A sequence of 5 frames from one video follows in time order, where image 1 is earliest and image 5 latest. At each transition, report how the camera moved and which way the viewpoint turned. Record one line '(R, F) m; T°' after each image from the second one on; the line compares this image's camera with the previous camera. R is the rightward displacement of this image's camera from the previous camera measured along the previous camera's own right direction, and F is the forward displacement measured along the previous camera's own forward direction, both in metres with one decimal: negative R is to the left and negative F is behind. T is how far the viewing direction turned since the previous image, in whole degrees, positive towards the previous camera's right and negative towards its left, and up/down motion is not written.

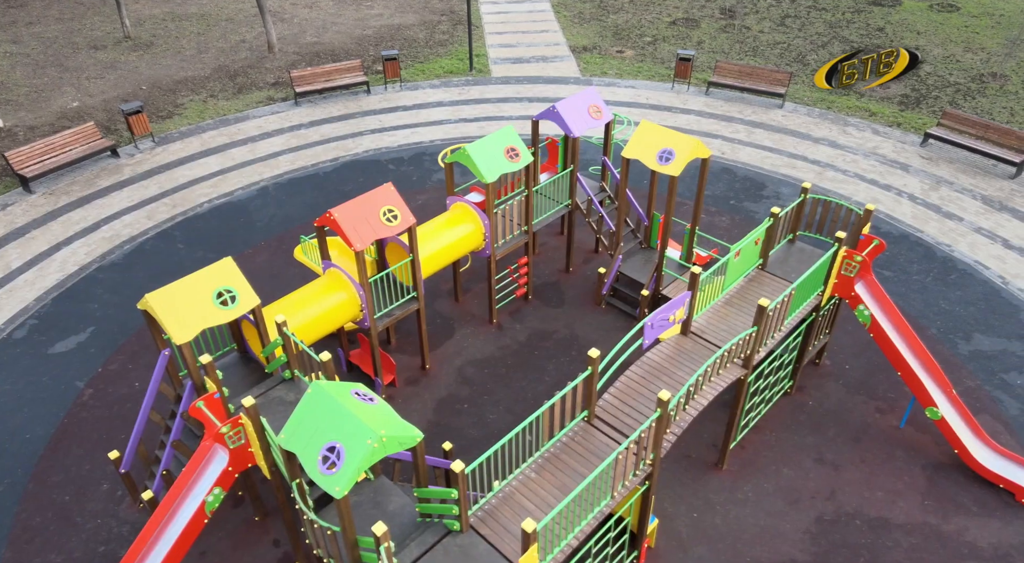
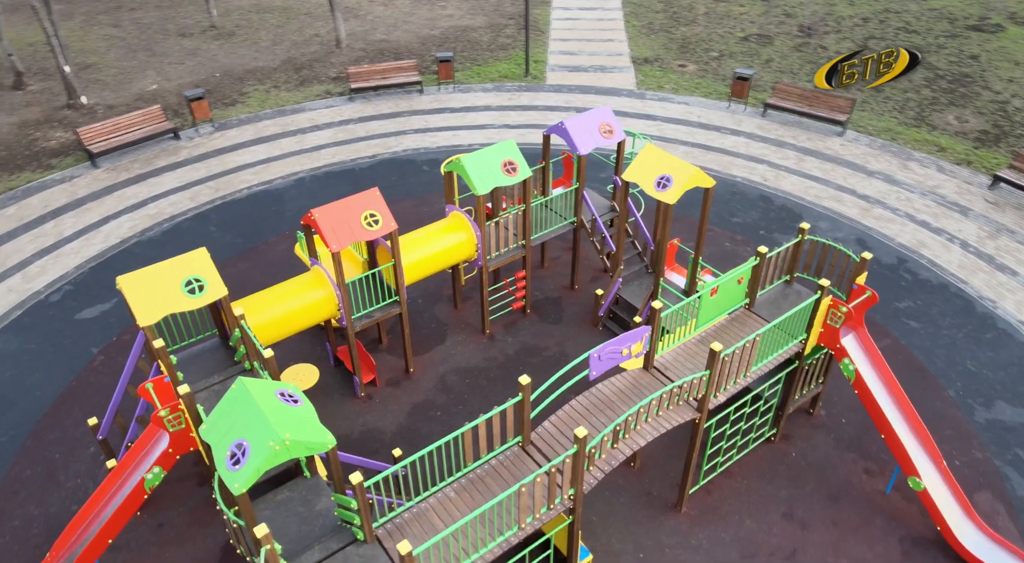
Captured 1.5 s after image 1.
(+1.6, +0.1) m; -7°
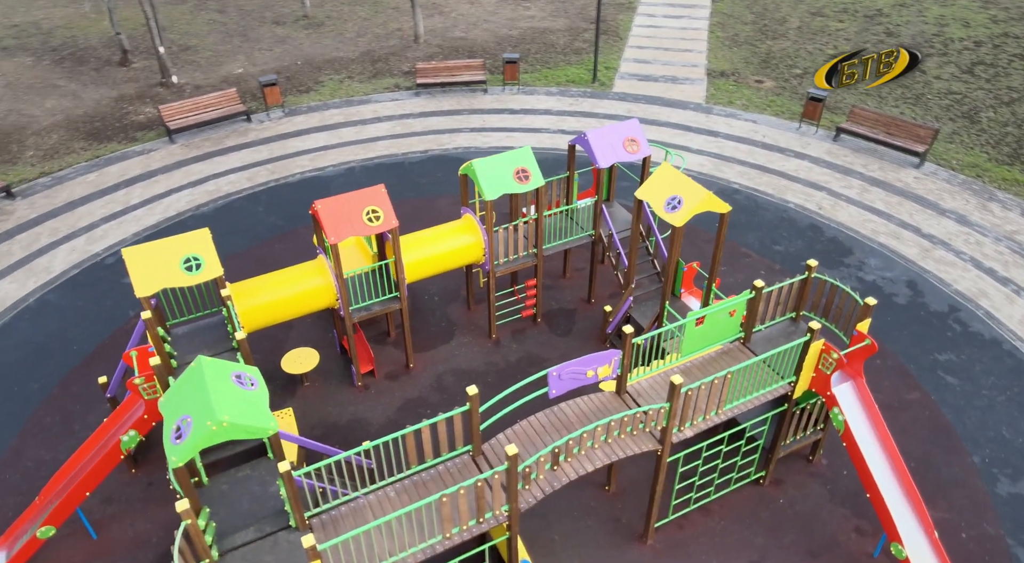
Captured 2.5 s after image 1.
(+1.4, +0.1) m; -8°
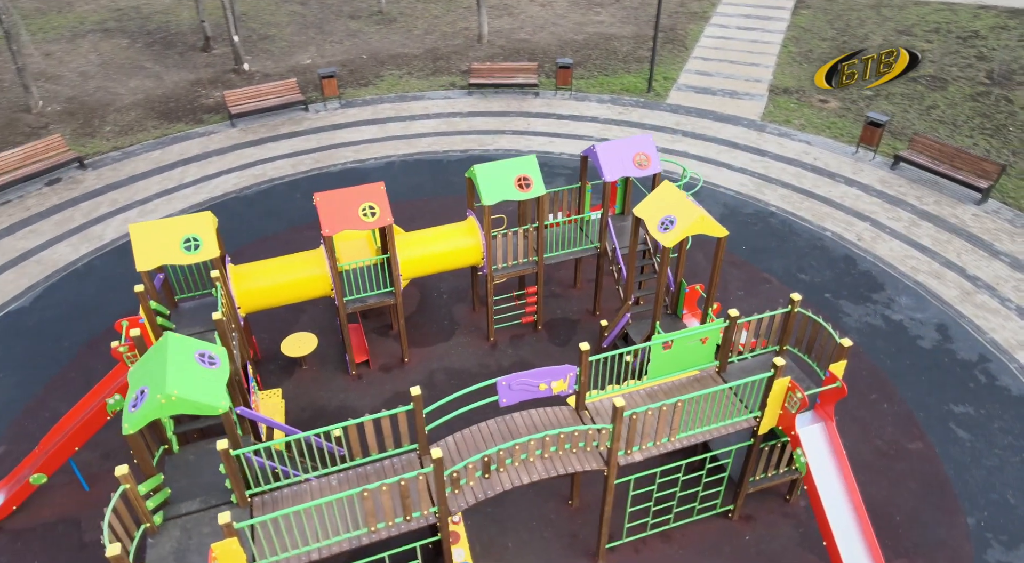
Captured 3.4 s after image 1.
(+1.4, 0.0) m; -7°
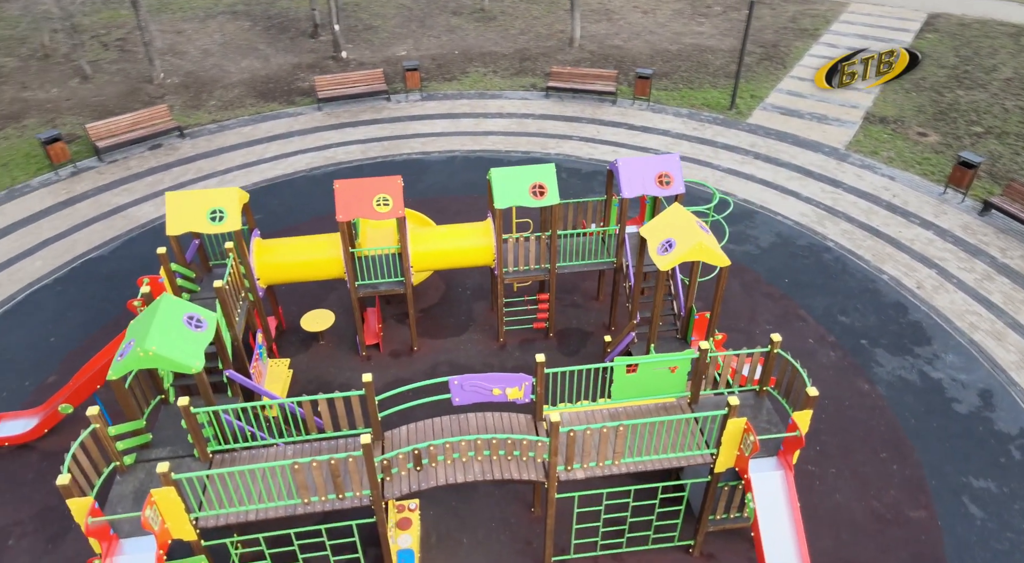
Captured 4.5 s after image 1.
(+1.7, 0.0) m; -9°
